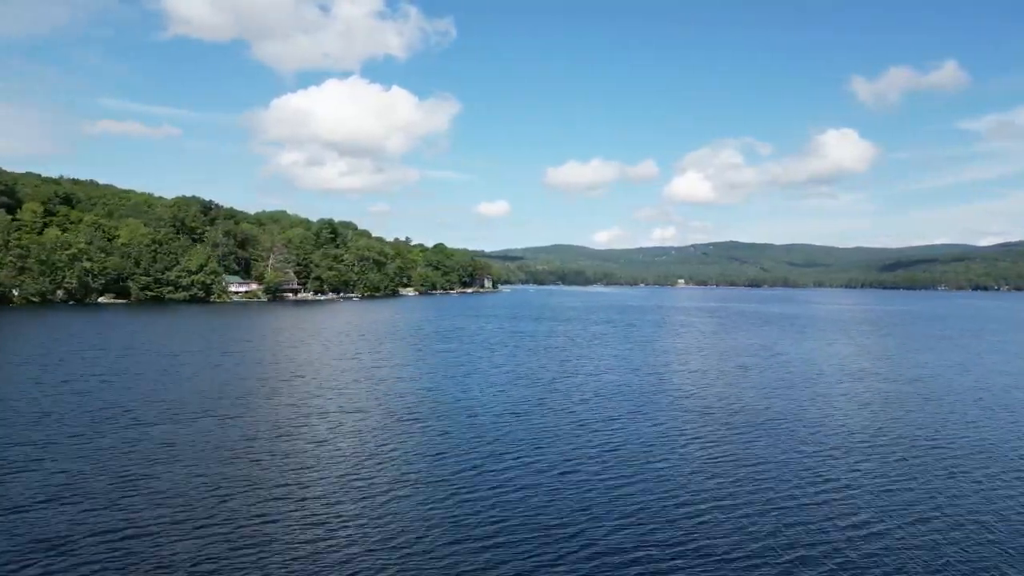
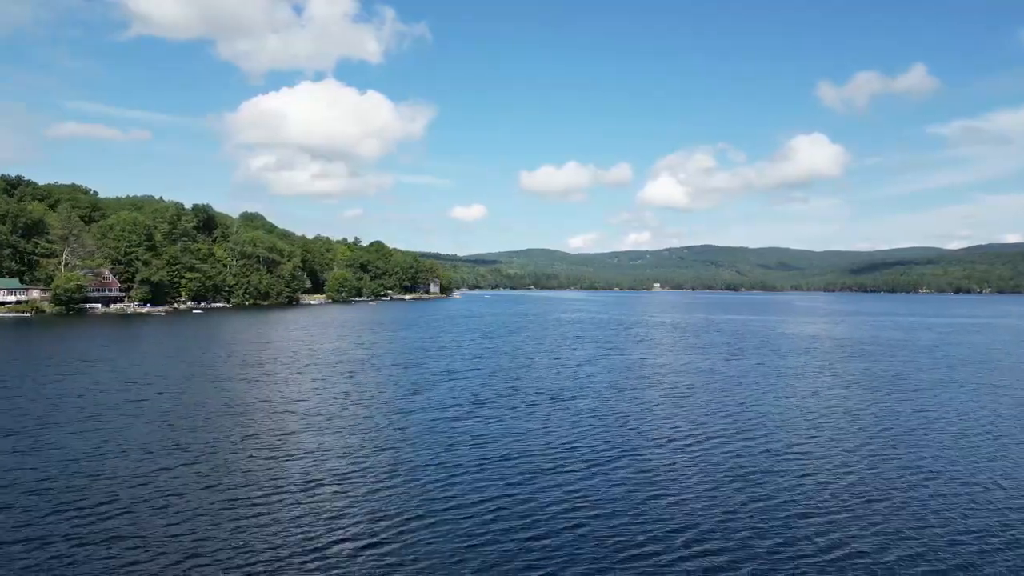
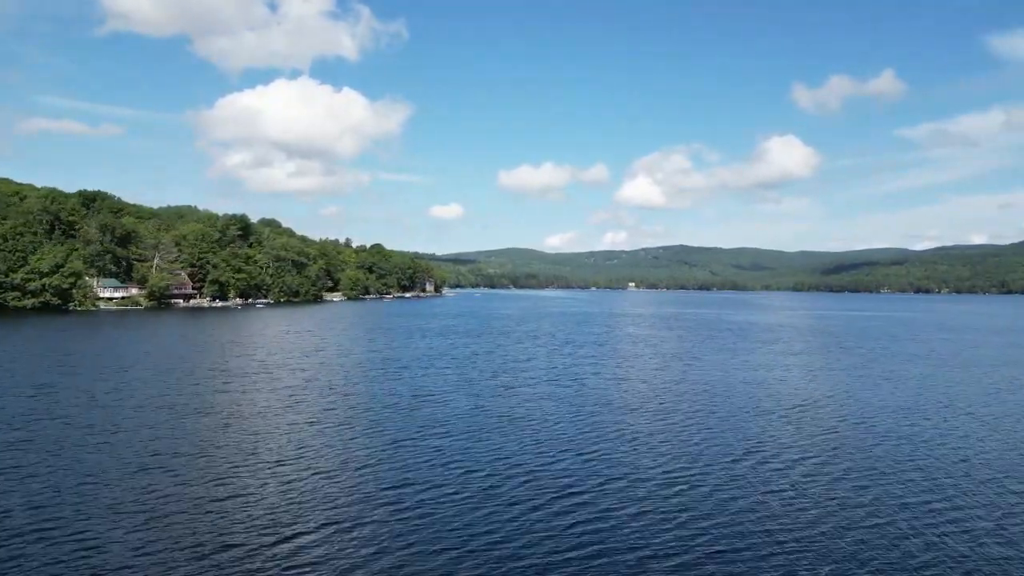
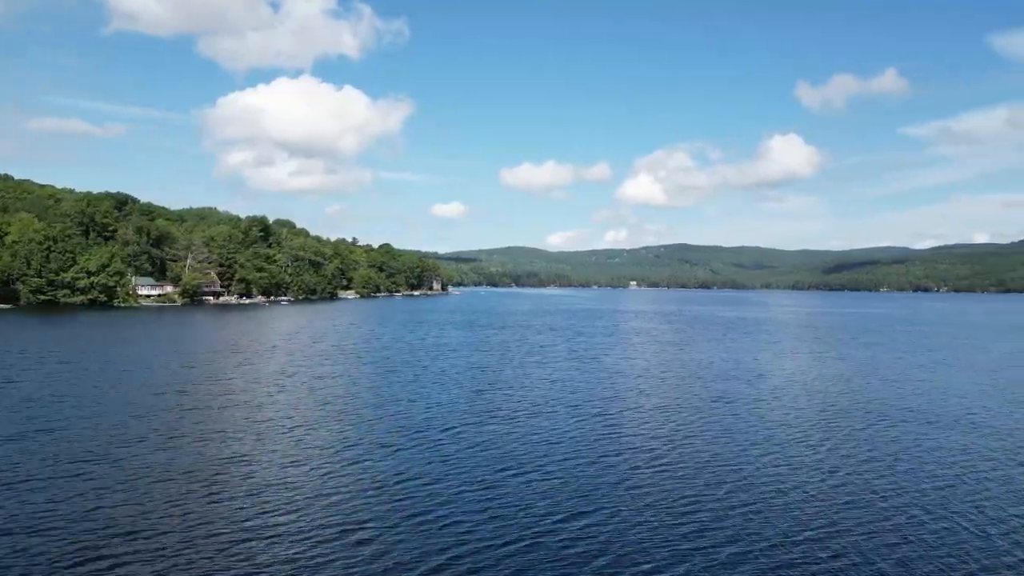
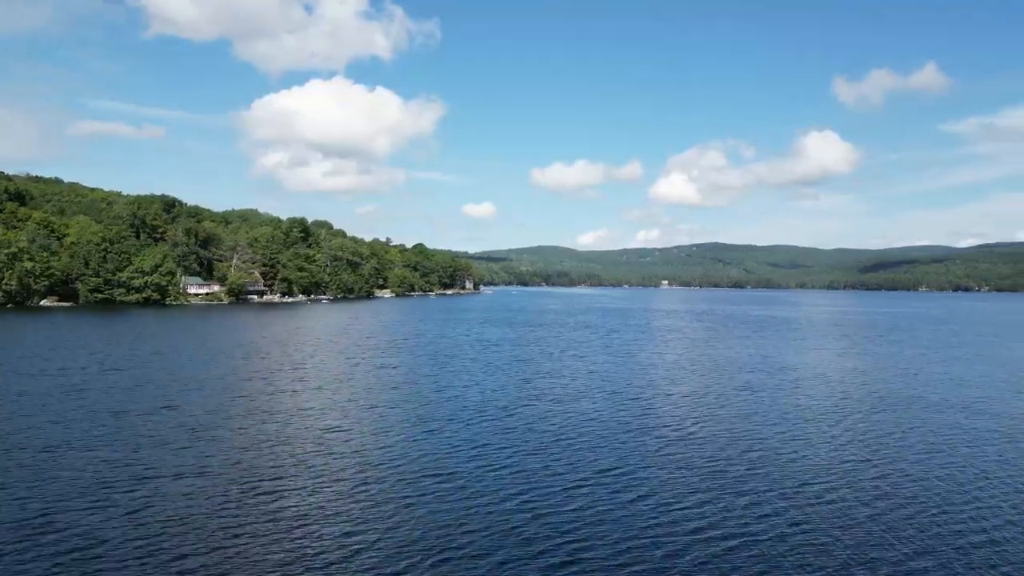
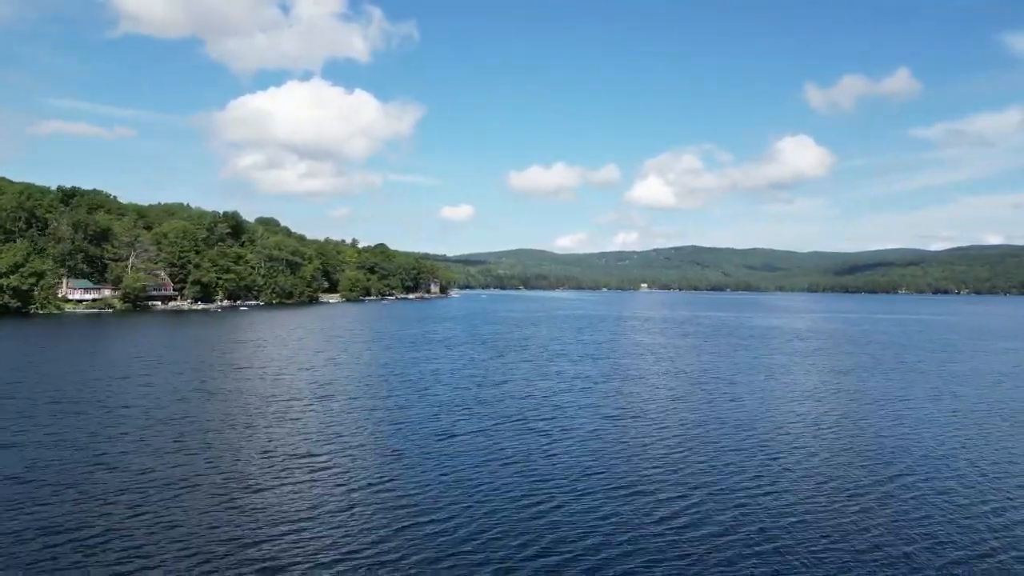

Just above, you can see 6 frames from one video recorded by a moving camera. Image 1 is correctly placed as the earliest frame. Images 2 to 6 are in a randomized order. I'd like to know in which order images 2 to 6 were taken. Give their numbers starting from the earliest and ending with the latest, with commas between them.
5, 4, 3, 6, 2
